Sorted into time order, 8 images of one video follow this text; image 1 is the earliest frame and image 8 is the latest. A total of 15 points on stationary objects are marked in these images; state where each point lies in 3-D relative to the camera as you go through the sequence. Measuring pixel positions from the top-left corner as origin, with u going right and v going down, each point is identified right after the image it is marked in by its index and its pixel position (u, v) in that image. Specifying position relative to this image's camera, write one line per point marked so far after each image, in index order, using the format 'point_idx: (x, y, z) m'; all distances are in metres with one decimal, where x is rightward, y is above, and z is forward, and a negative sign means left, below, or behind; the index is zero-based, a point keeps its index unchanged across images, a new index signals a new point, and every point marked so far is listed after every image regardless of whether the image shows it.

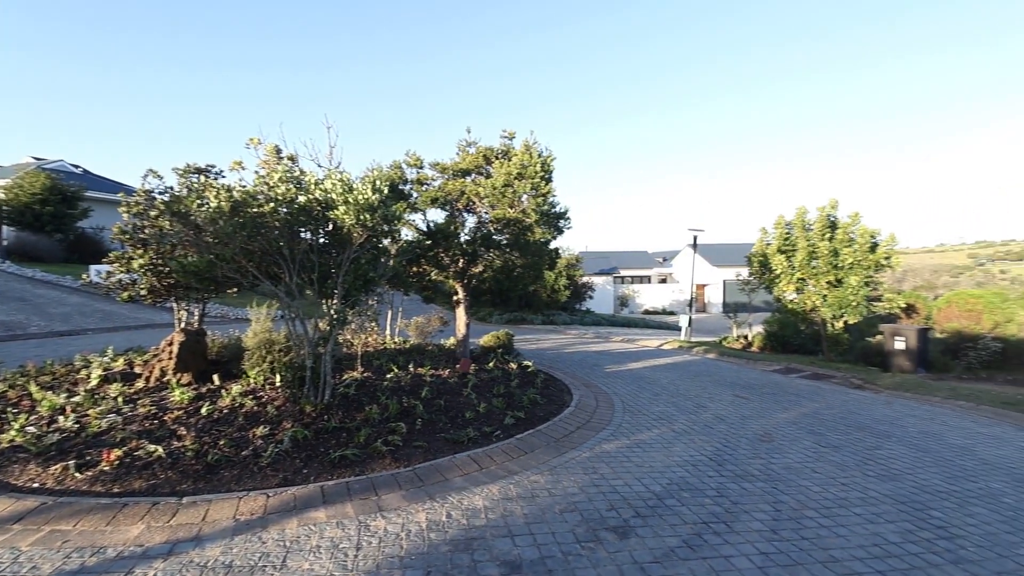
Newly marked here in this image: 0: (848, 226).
0: (+9.9, +1.8, +14.7) m
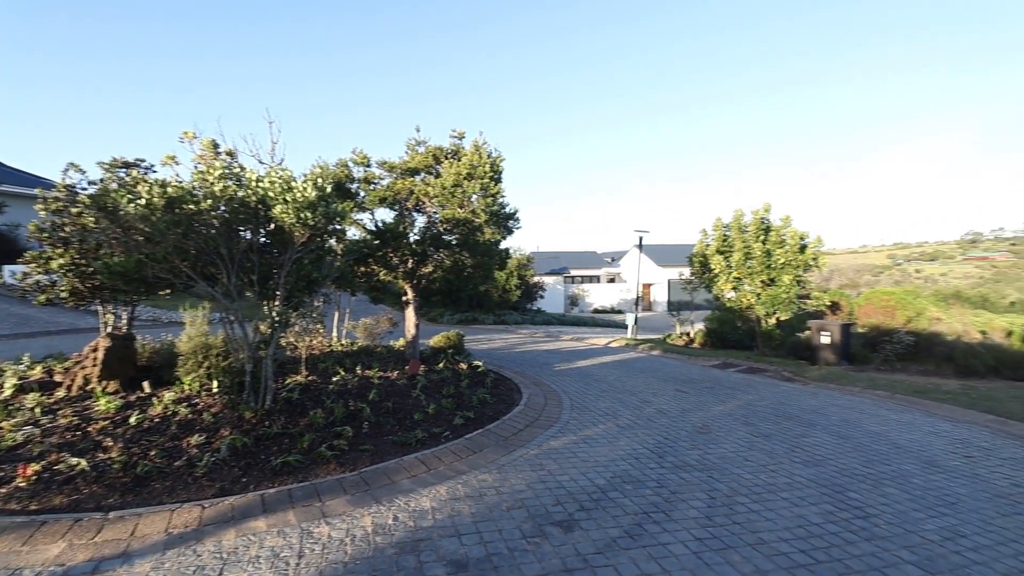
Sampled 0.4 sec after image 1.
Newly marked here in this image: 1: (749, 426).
0: (+8.4, +1.8, +15.6) m
1: (+3.2, -1.8, +6.7) m
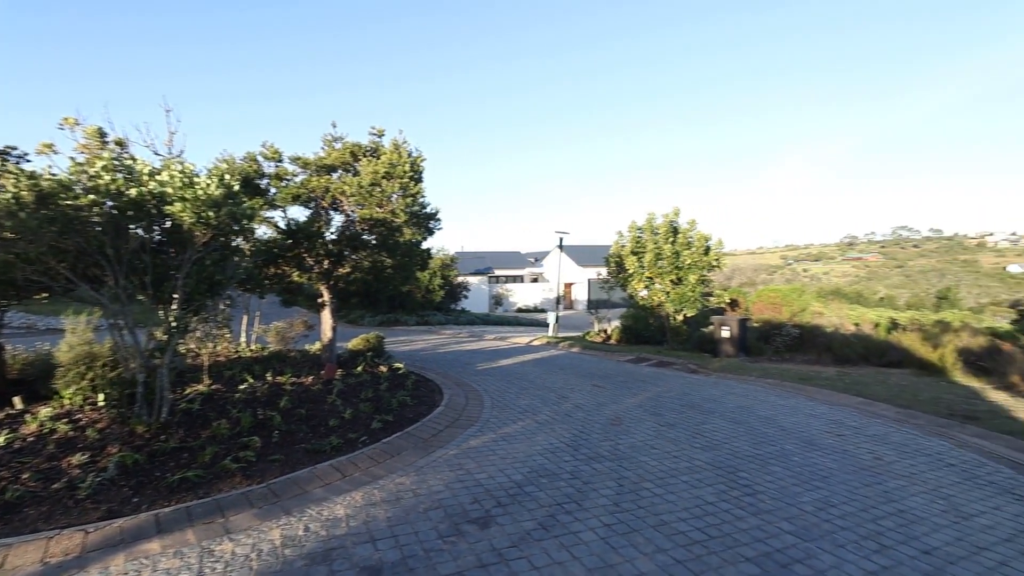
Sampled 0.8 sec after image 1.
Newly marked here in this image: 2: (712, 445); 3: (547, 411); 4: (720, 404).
0: (+5.9, +1.9, +16.7) m
1: (+2.1, -1.8, +7.1) m
2: (+2.3, -1.8, +5.7) m
3: (+0.5, -1.9, +7.6) m
4: (+3.3, -1.8, +7.9) m
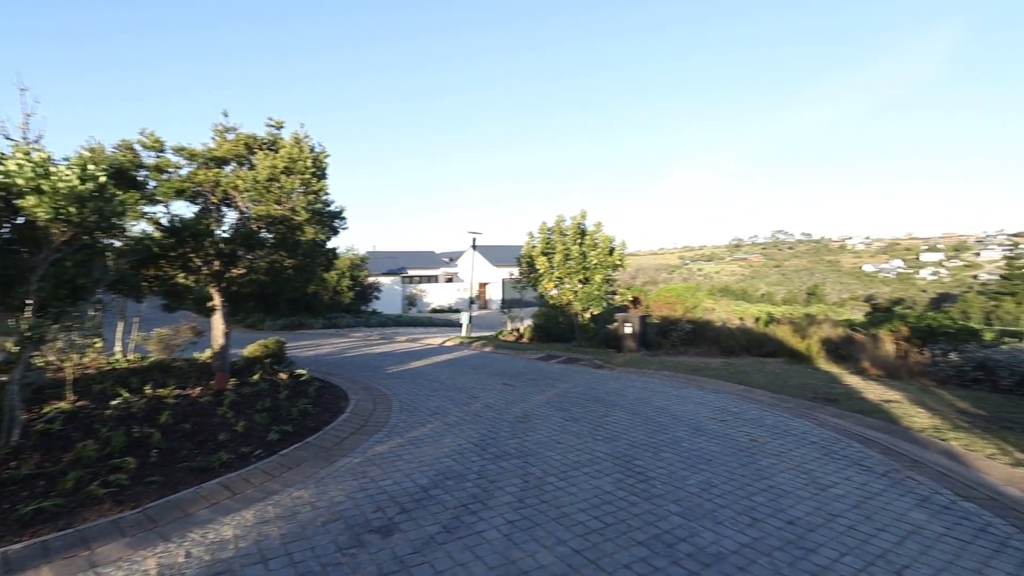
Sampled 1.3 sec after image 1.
0: (+2.9, +1.9, +17.5) m
1: (+0.8, -1.8, +7.4) m
2: (+1.2, -1.8, +6.0) m
3: (-0.8, -1.9, +7.6) m
4: (+1.8, -1.8, +8.3) m
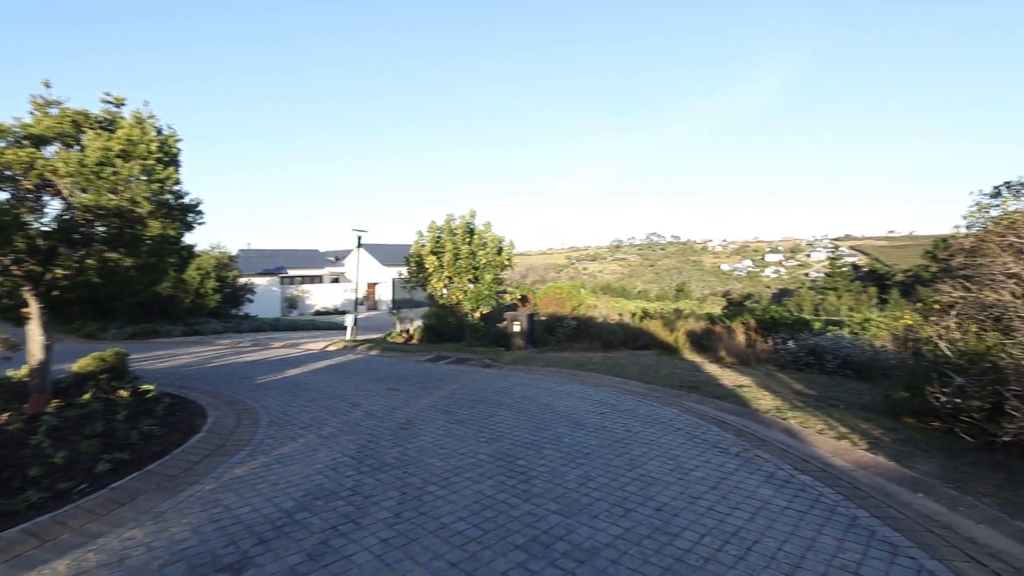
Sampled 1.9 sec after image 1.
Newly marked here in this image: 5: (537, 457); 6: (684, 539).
0: (-1.0, +1.9, +17.5) m
1: (-0.9, -1.8, +7.2) m
2: (-0.2, -1.8, +5.9) m
3: (-2.5, -1.9, +7.1) m
4: (-0.1, -1.8, +8.3) m
5: (+0.3, -1.8, +5.2) m
6: (+1.2, -1.8, +3.5) m
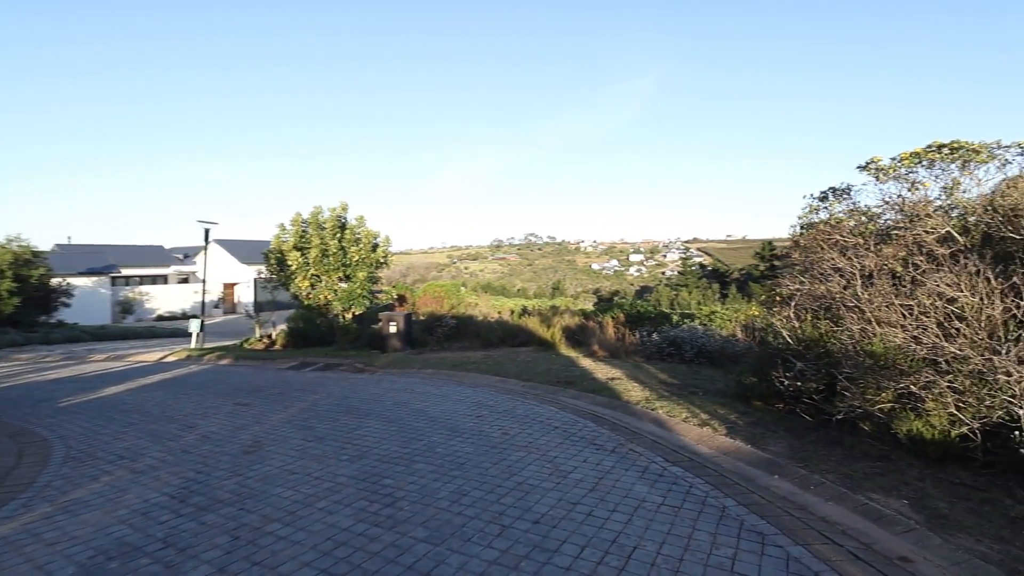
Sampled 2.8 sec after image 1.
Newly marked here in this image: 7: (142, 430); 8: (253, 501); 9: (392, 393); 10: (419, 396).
0: (-5.2, +2.0, +16.3) m
1: (-2.6, -1.8, +6.3) m
2: (-1.6, -1.7, +5.3) m
3: (-4.1, -1.9, +5.8) m
4: (-2.1, -1.8, +7.6) m
5: (-1.0, -1.7, +4.6) m
6: (+0.3, -1.7, +3.2) m
7: (-5.0, -1.9, +6.8) m
8: (-2.2, -1.8, +4.2) m
9: (-2.0, -1.8, +8.4) m
10: (-1.5, -1.8, +8.1) m
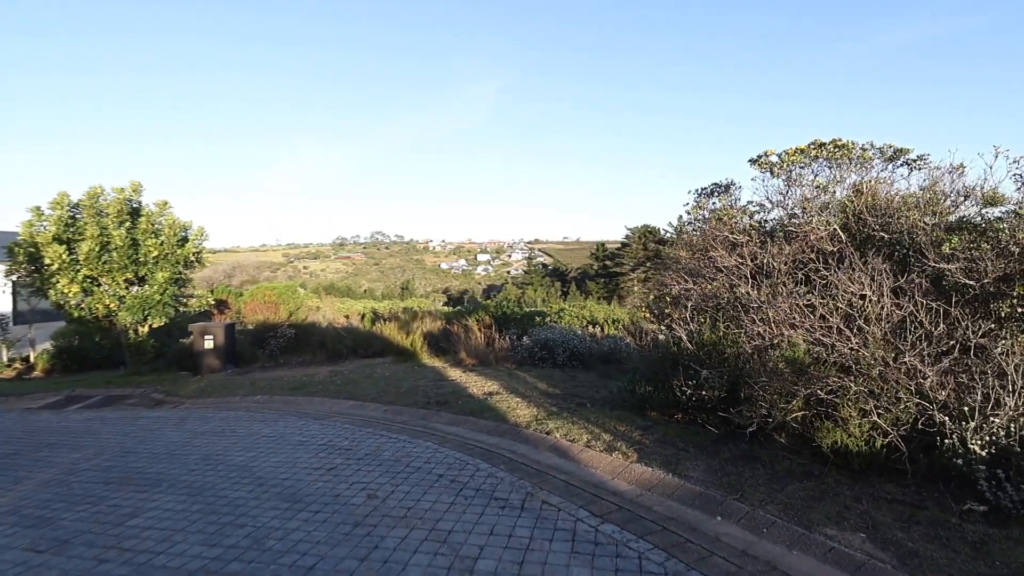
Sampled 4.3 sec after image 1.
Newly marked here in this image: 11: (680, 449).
0: (-9.2, +1.8, +12.7) m
1: (-3.7, -1.9, +3.9) m
2: (-2.5, -1.8, +3.3) m
3: (-5.1, -2.0, +3.0) m
4: (-3.6, -1.8, +5.4) m
5: (-1.7, -1.8, +2.8) m
6: (0.0, -1.8, +1.9) m
7: (-6.2, -2.0, +3.7) m
8: (-2.7, -1.9, +2.1) m
9: (-3.8, -1.9, +6.2) m
10: (-3.2, -1.8, +6.0) m
11: (+1.7, -1.7, +5.2) m
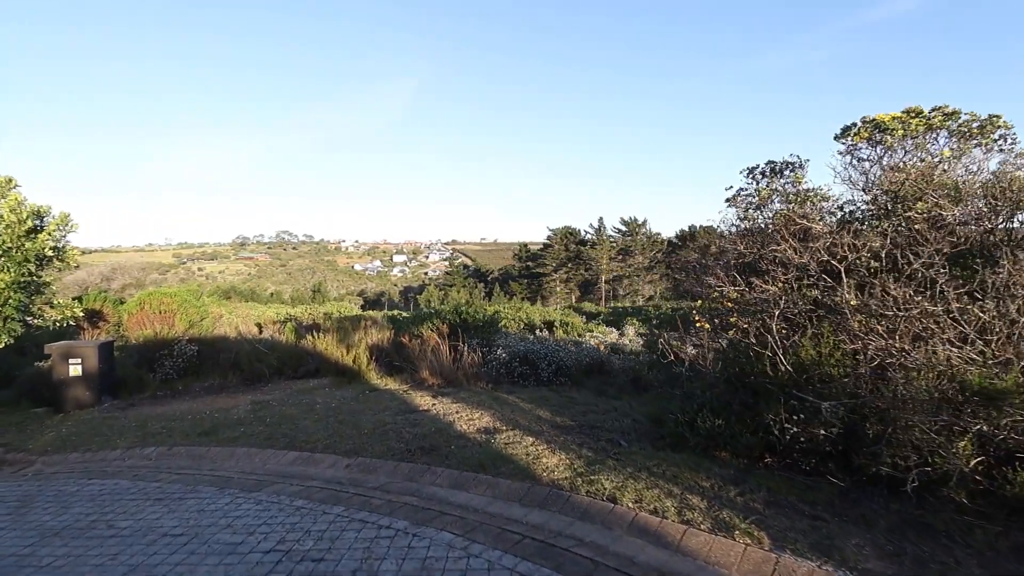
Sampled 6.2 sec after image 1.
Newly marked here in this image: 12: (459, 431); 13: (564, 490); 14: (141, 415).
0: (-9.9, +1.7, +9.3) m
1: (-3.0, -2.0, +1.6) m
2: (-1.6, -1.9, +1.1) m
3: (-4.1, -2.1, +0.4) m
4: (-3.1, -1.9, +3.0) m
5: (-0.8, -1.8, +0.8) m
6: (+1.0, -1.8, +0.1) m
7: (-5.4, -2.1, +0.9) m
8: (-1.7, -1.9, -0.1) m
9: (-3.5, -1.9, +3.8) m
10: (-2.8, -1.9, +3.7) m
11: (+2.2, -1.7, +3.7) m
12: (-0.6, -1.7, +6.0) m
13: (+0.5, -1.7, +4.3) m
14: (-6.0, -2.1, +8.0) m
